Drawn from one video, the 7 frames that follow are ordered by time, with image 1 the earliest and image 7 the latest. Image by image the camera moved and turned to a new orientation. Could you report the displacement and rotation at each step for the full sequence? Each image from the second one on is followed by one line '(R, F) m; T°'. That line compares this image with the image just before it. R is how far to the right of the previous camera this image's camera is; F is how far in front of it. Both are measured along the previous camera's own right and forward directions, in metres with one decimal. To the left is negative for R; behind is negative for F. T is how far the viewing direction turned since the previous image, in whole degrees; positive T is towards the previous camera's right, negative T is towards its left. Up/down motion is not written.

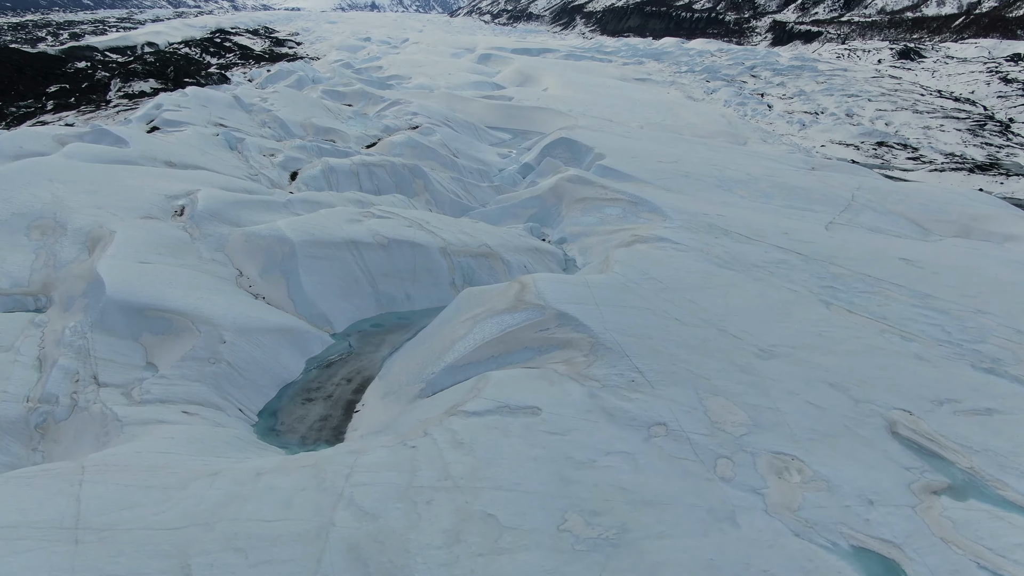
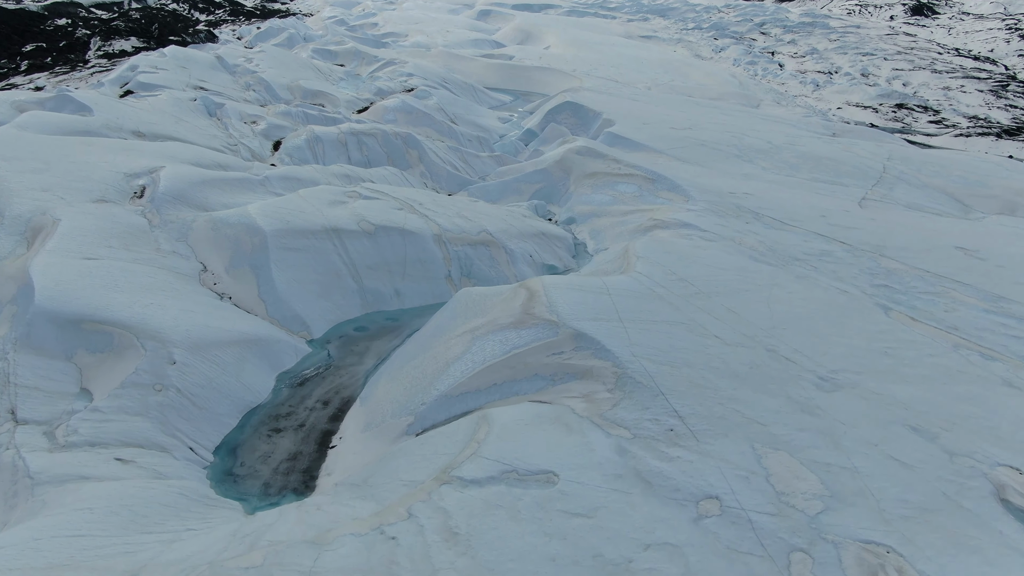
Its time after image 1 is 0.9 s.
(0.0, +1.2) m; 0°
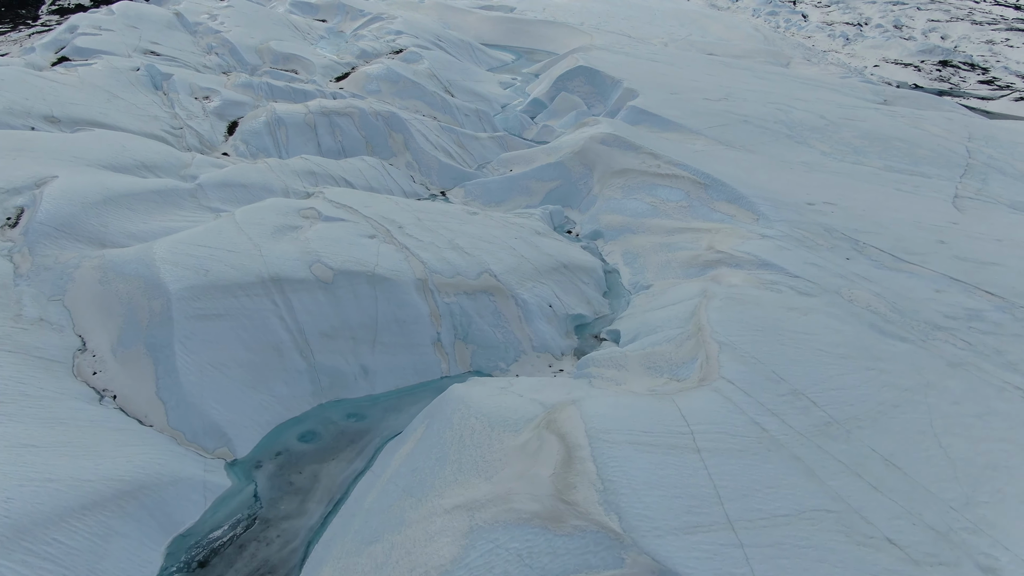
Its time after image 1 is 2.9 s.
(-0.1, +2.6) m; 0°
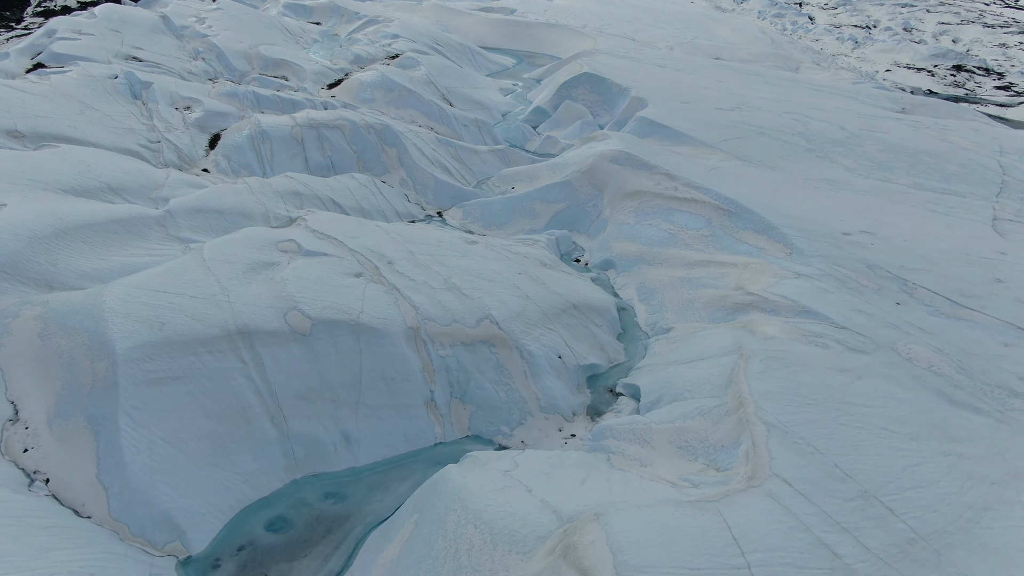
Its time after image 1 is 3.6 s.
(0.0, +0.8) m; 0°
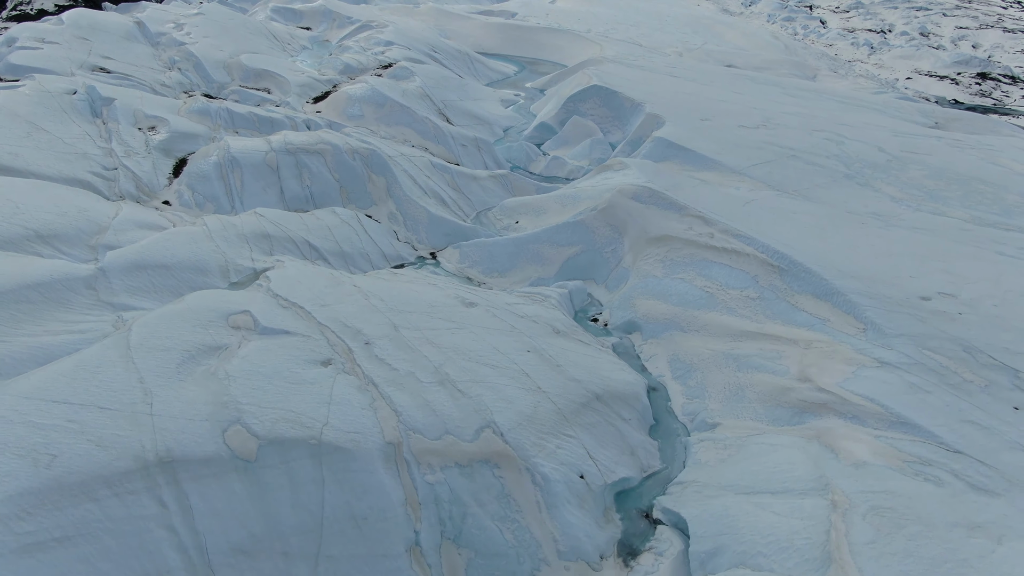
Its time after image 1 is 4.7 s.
(-0.1, +1.3) m; 0°
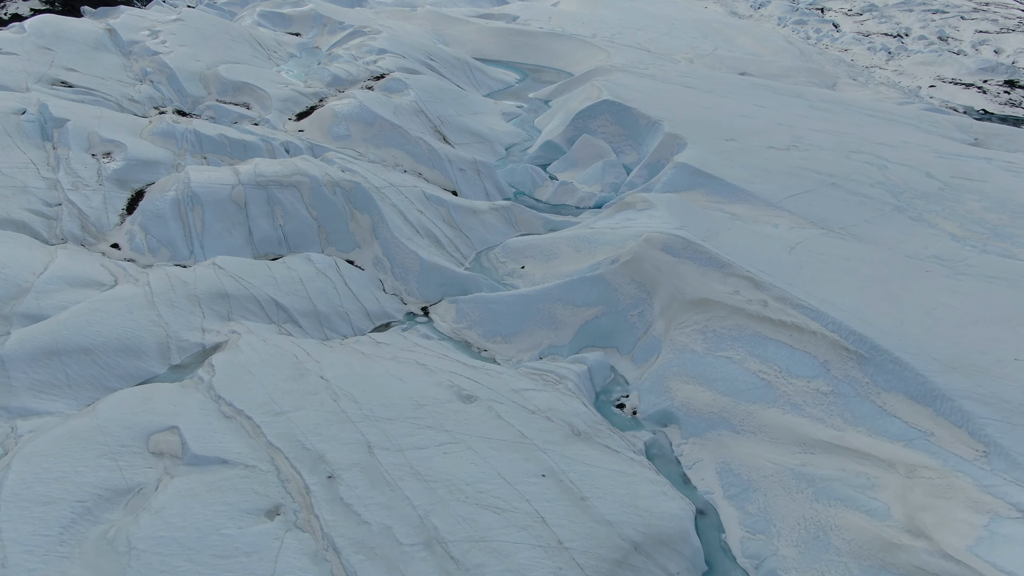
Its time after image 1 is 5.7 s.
(-0.1, +1.3) m; 0°
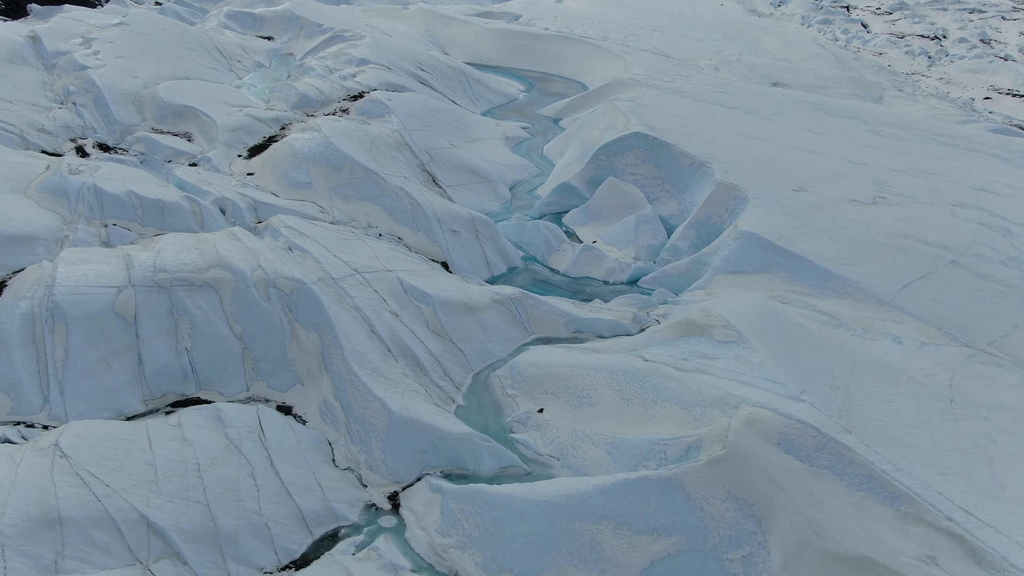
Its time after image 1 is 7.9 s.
(-0.1, +2.7) m; 0°
